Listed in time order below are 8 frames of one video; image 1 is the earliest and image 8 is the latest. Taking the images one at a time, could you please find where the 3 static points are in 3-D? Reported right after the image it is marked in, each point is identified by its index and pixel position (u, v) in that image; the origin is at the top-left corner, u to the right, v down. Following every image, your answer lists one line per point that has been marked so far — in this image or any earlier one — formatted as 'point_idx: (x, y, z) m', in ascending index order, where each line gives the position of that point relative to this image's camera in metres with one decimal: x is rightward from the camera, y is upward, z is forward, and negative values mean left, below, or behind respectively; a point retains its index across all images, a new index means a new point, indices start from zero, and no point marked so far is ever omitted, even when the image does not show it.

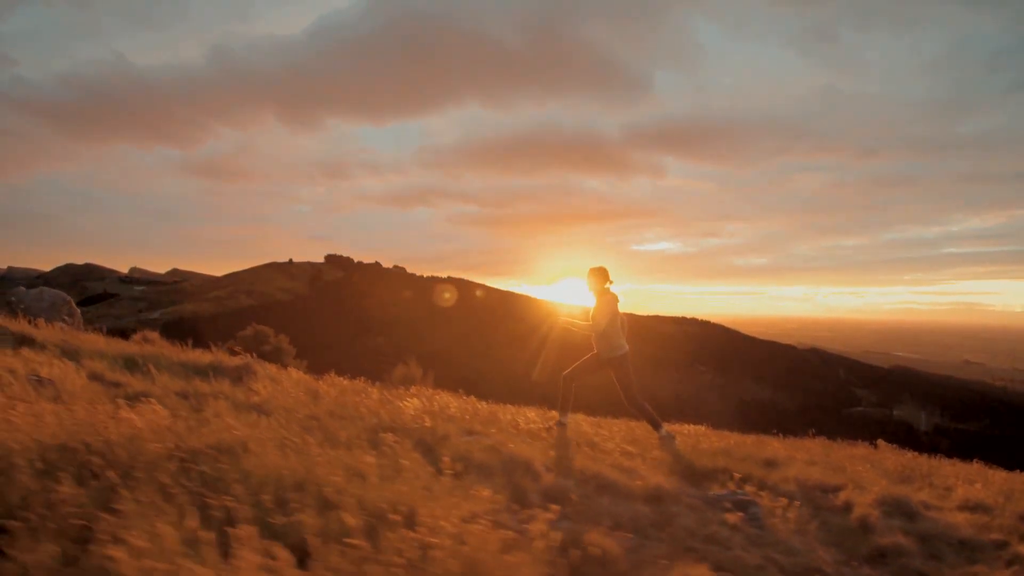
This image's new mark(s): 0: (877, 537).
0: (+4.6, -3.1, +8.3) m
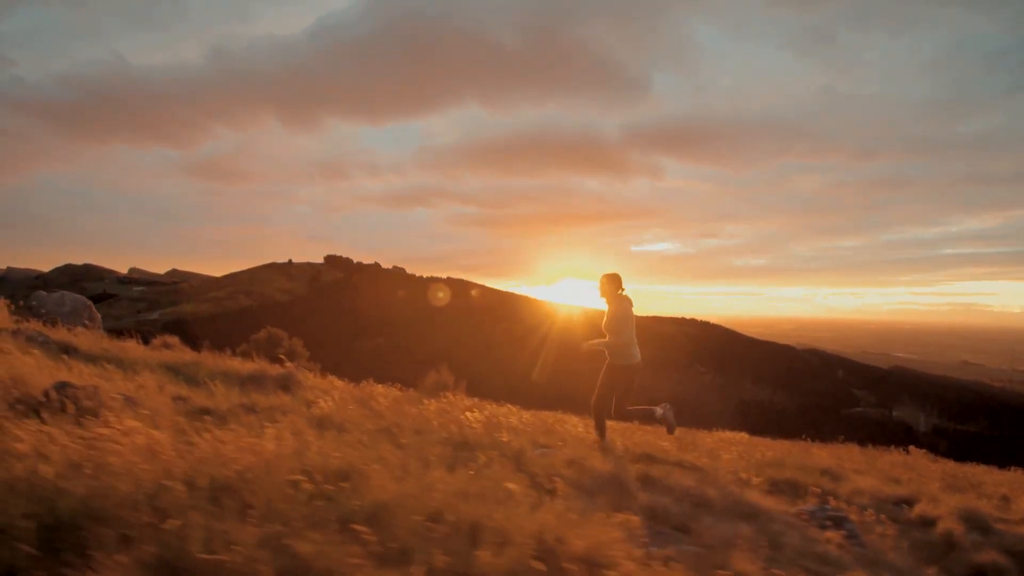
0: (+5.6, -3.3, +8.1) m
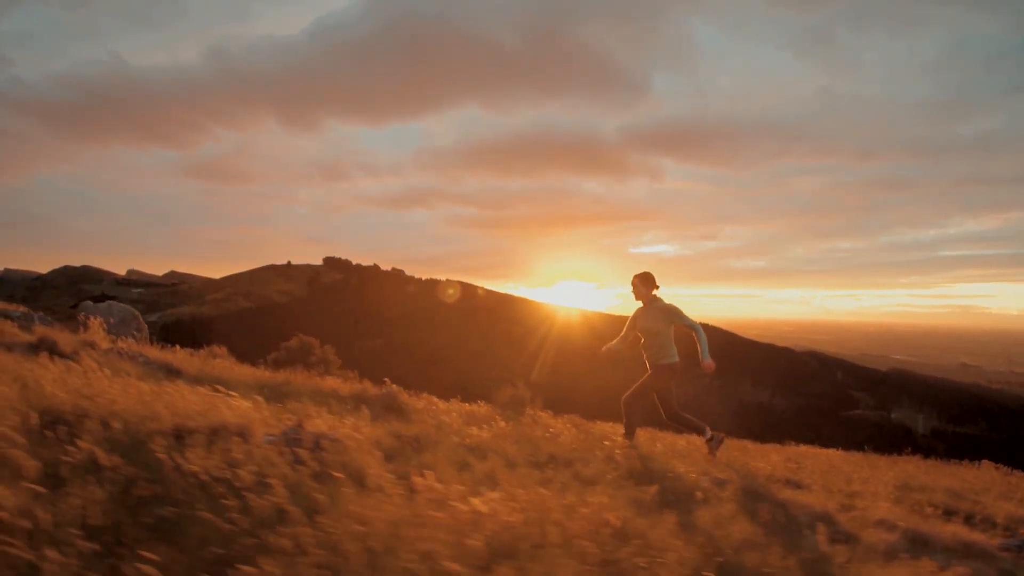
0: (+6.1, -3.3, +7.9) m
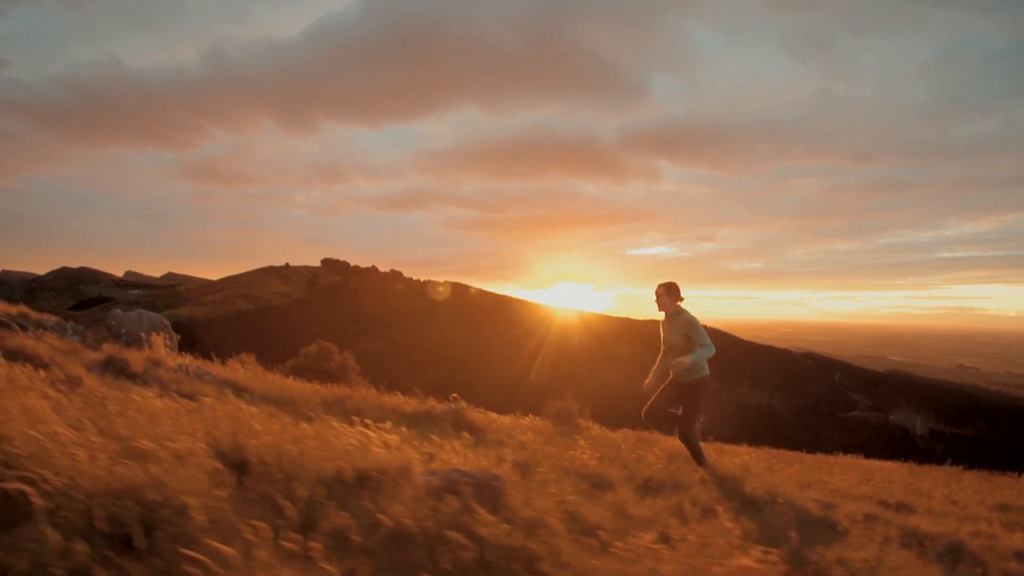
0: (+6.9, -3.5, +7.7) m
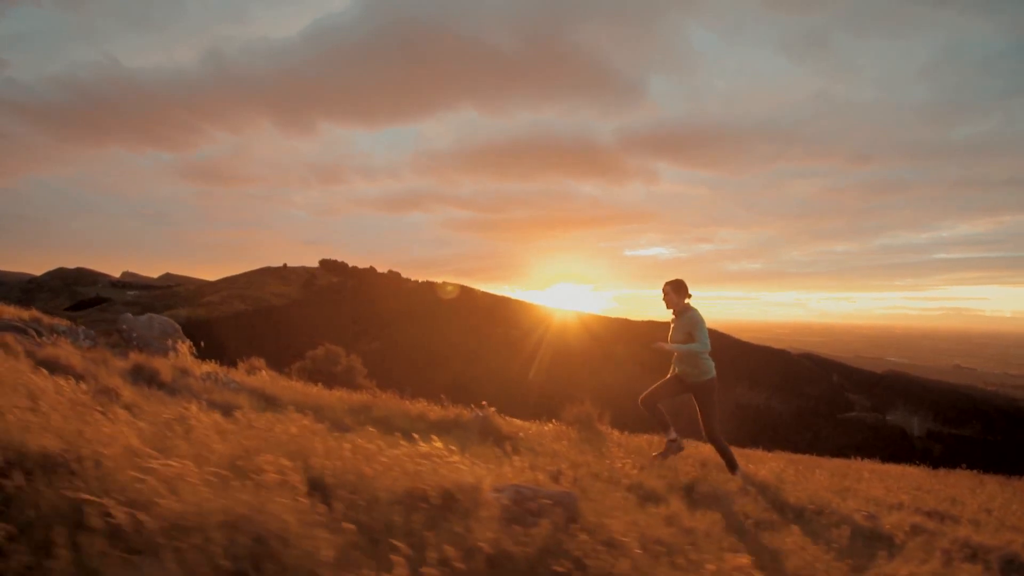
0: (+5.1, -3.4, +8.5) m
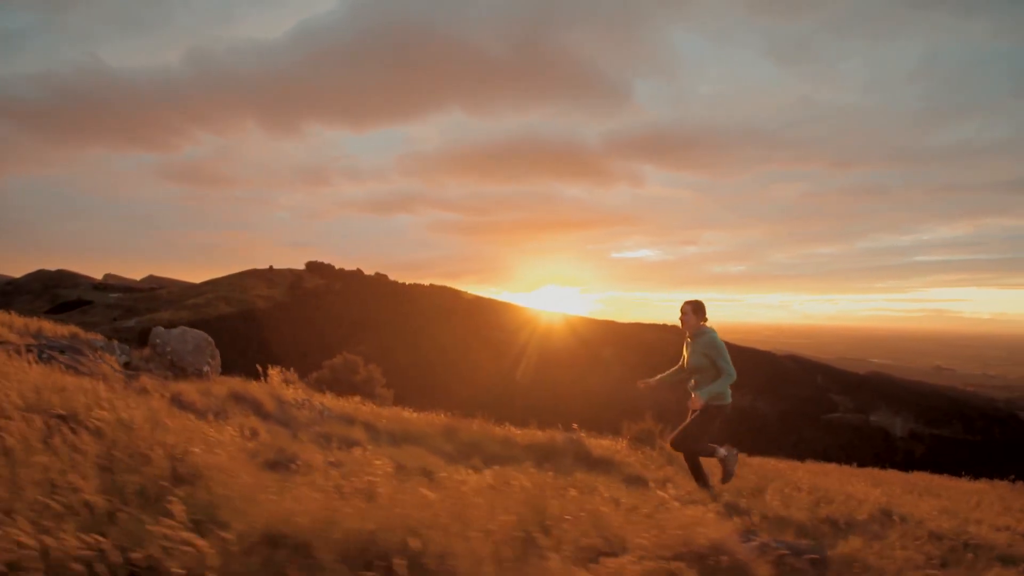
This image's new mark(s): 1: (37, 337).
0: (+6.5, -3.6, +8.4) m
1: (-8.9, -0.9, +12.4) m
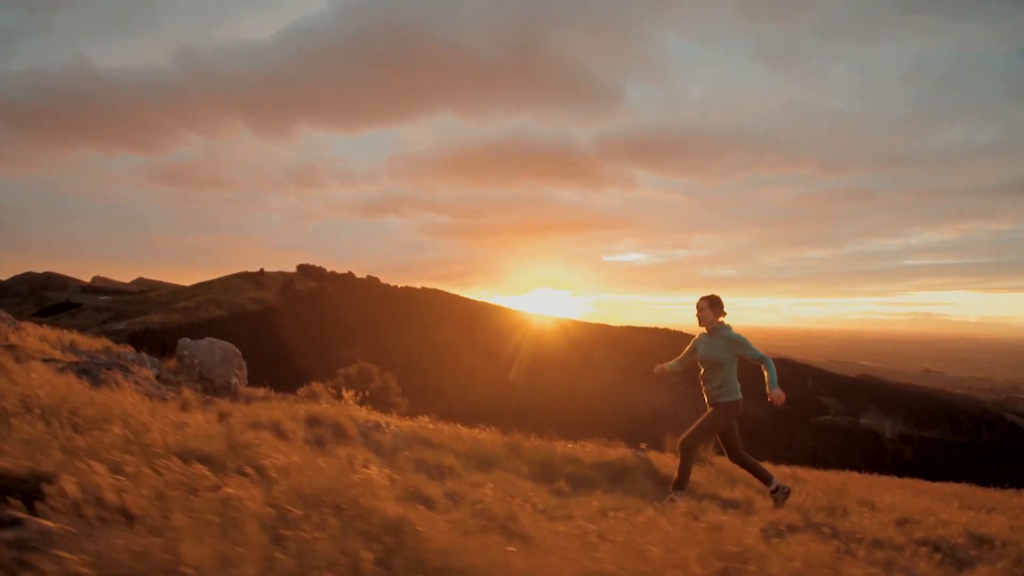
0: (+7.4, -3.9, +8.3) m
1: (-8.0, -1.2, +12.1) m
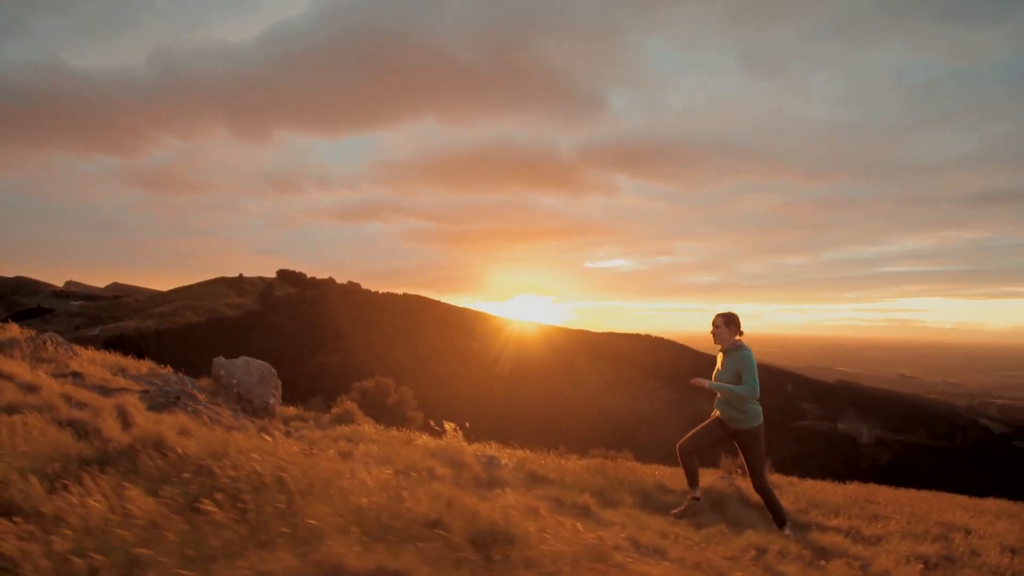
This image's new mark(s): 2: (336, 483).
0: (+8.8, -4.3, +8.3) m
1: (-6.7, -1.5, +11.7) m
2: (-1.2, -1.3, +4.4) m
